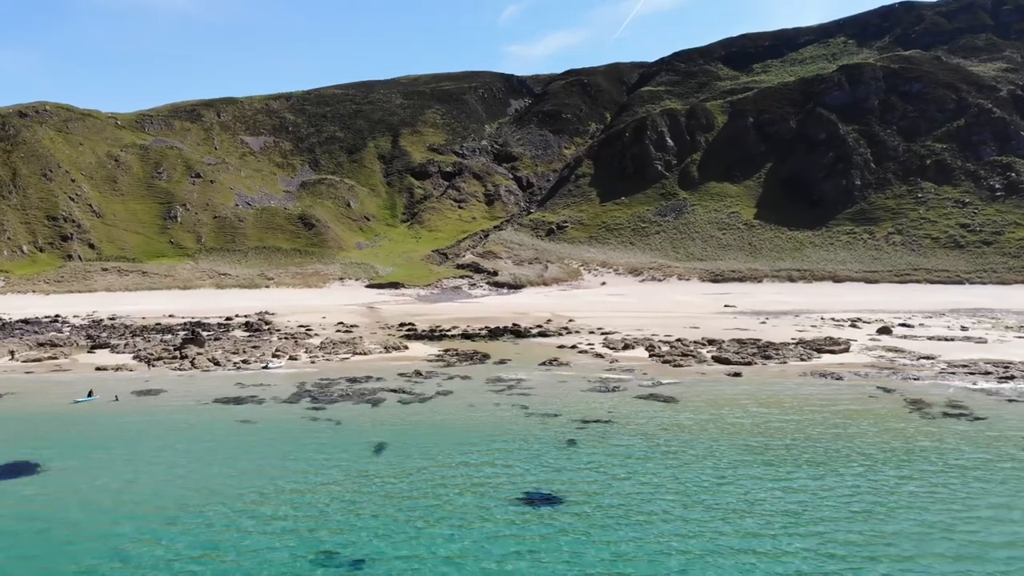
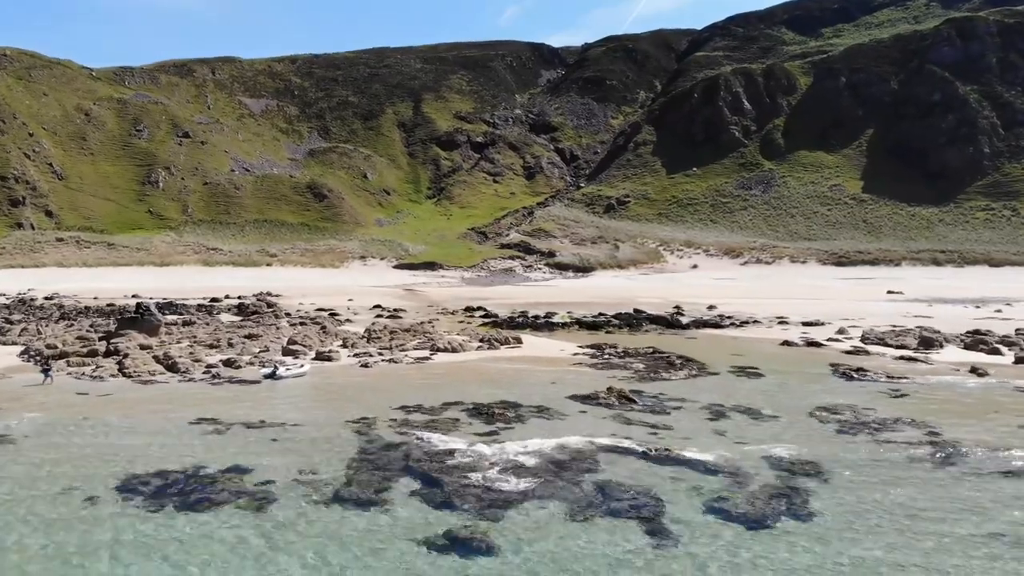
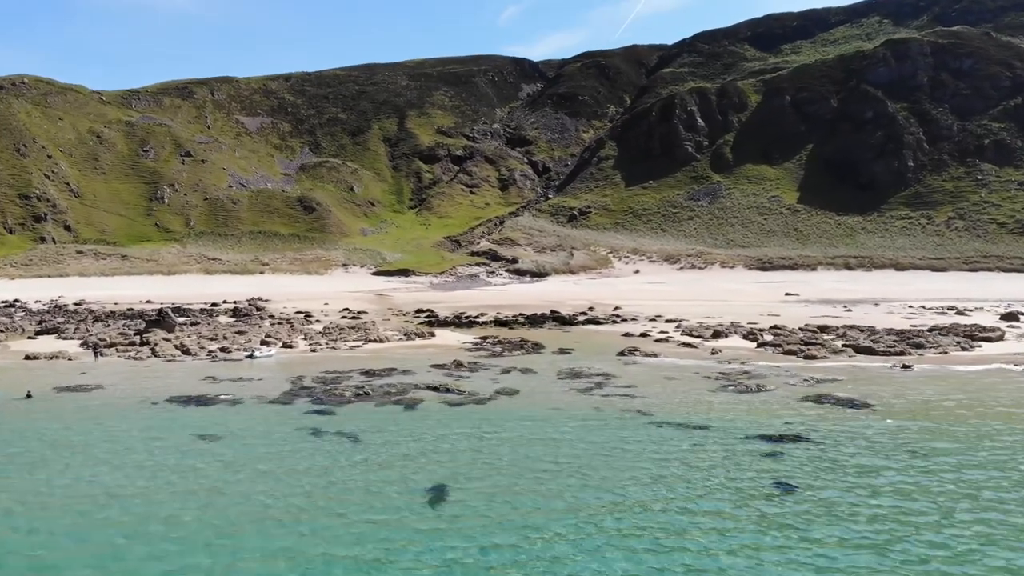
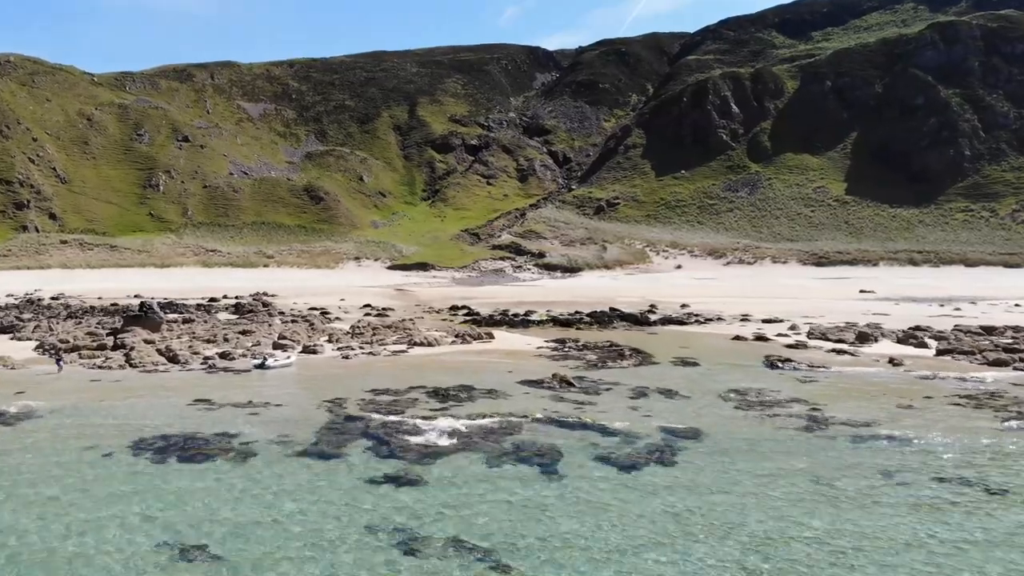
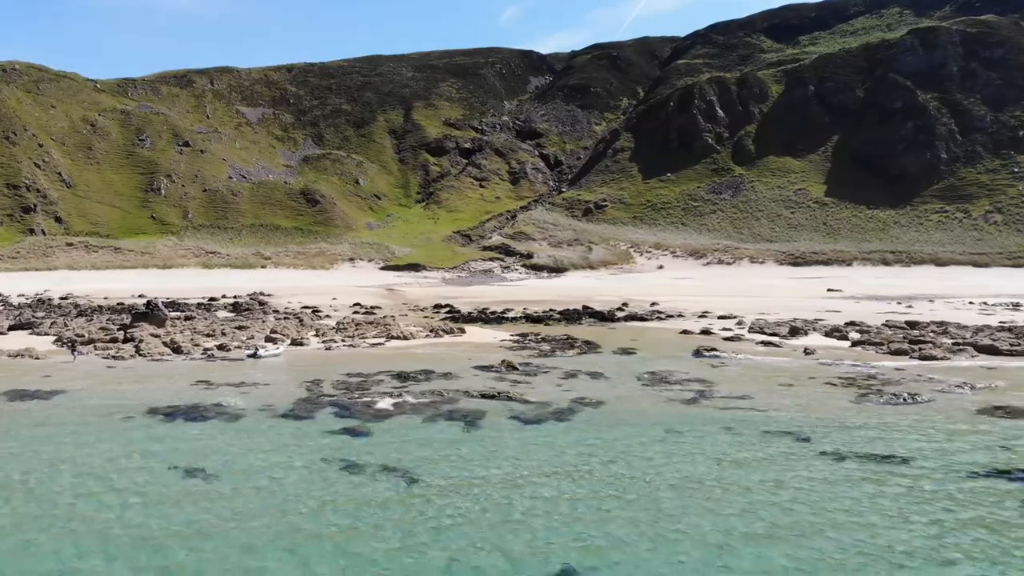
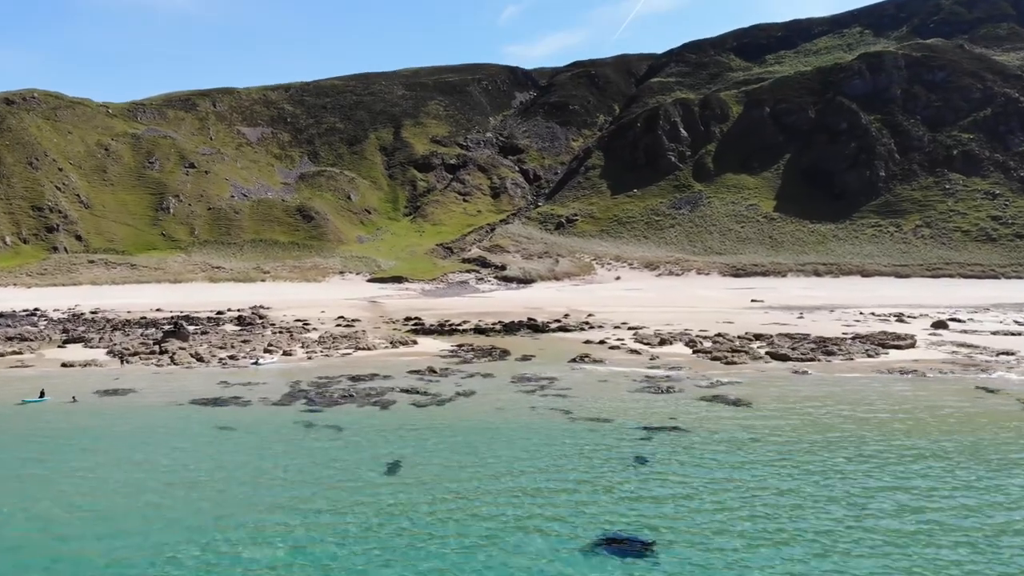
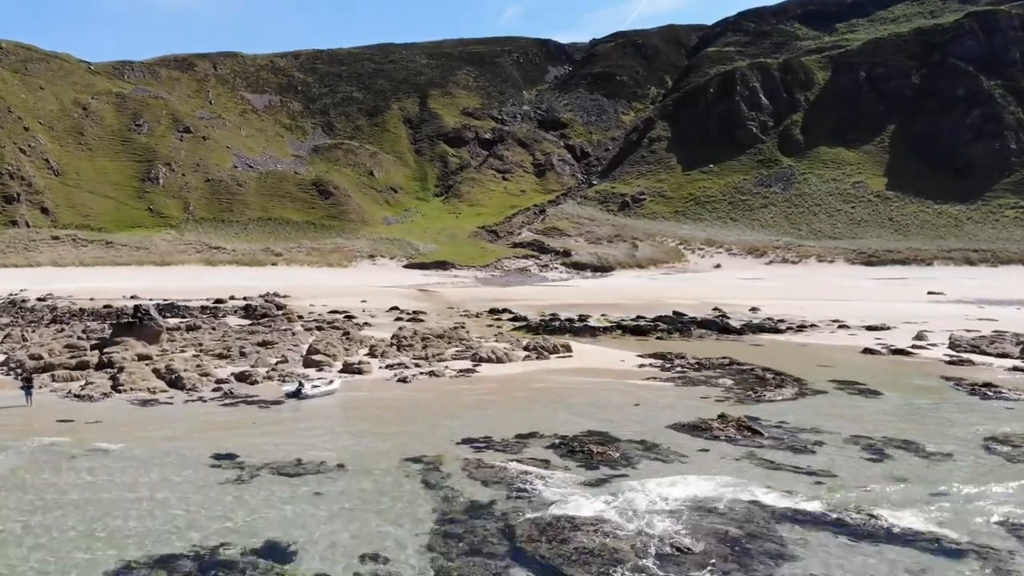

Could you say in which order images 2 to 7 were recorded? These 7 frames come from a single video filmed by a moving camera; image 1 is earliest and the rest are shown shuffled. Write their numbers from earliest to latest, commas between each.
6, 3, 5, 4, 2, 7
